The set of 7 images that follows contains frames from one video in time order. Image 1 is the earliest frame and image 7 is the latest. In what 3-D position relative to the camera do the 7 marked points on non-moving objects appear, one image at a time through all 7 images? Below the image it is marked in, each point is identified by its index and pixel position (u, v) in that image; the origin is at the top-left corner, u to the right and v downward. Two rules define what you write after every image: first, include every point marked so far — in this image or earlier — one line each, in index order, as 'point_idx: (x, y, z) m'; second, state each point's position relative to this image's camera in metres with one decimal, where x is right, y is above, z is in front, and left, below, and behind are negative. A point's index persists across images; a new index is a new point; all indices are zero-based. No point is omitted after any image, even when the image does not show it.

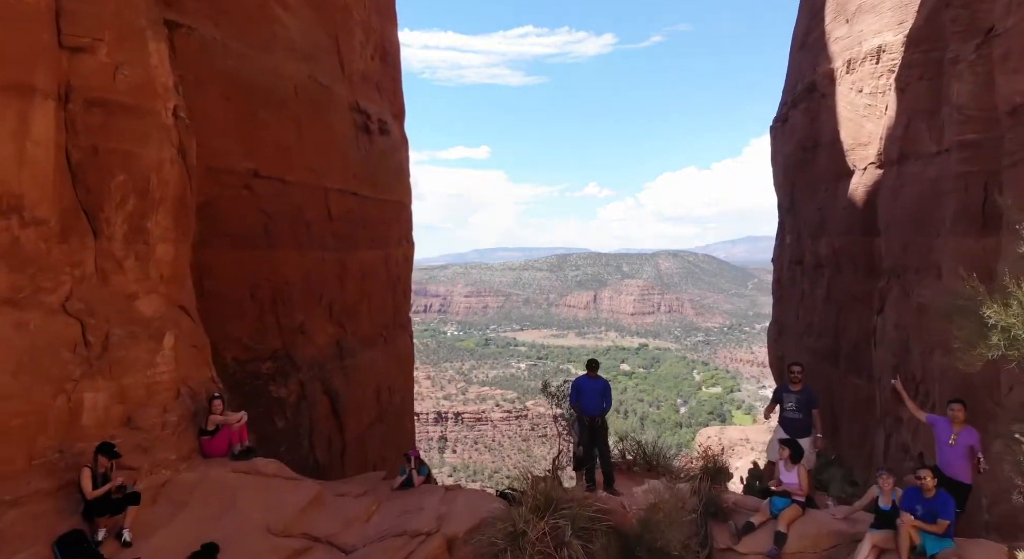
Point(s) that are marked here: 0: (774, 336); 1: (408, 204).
0: (+2.8, -0.6, +7.5) m
1: (-1.1, +0.8, +7.6) m
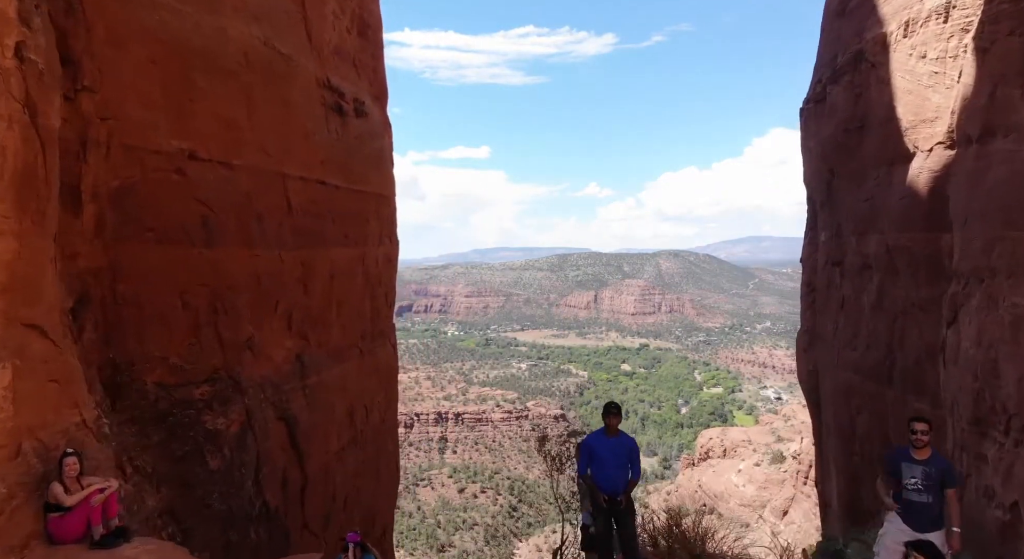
0: (+2.7, -0.6, +6.6) m
1: (-1.1, +0.8, +6.7) m
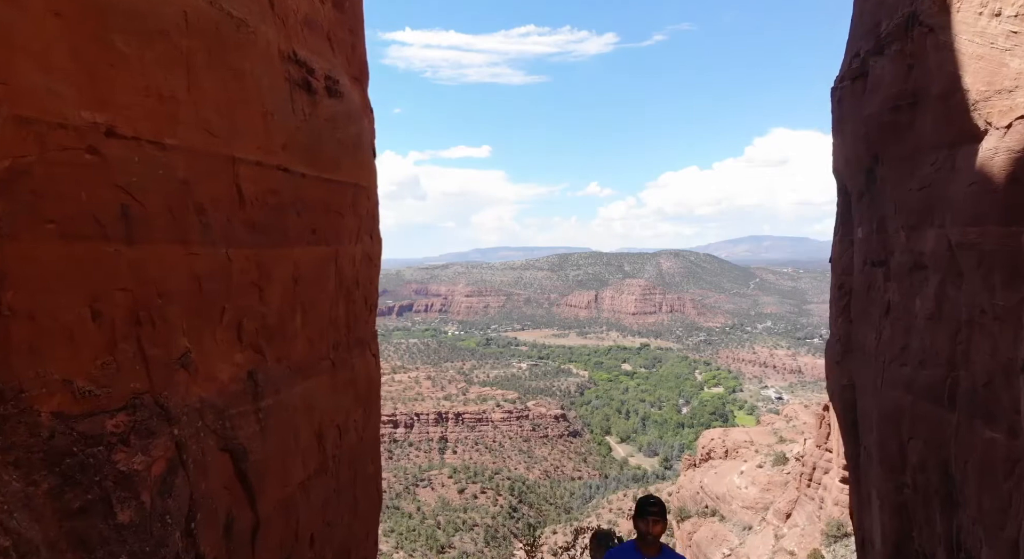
0: (+2.7, -0.6, +5.8) m
1: (-1.2, +0.8, +6.0) m
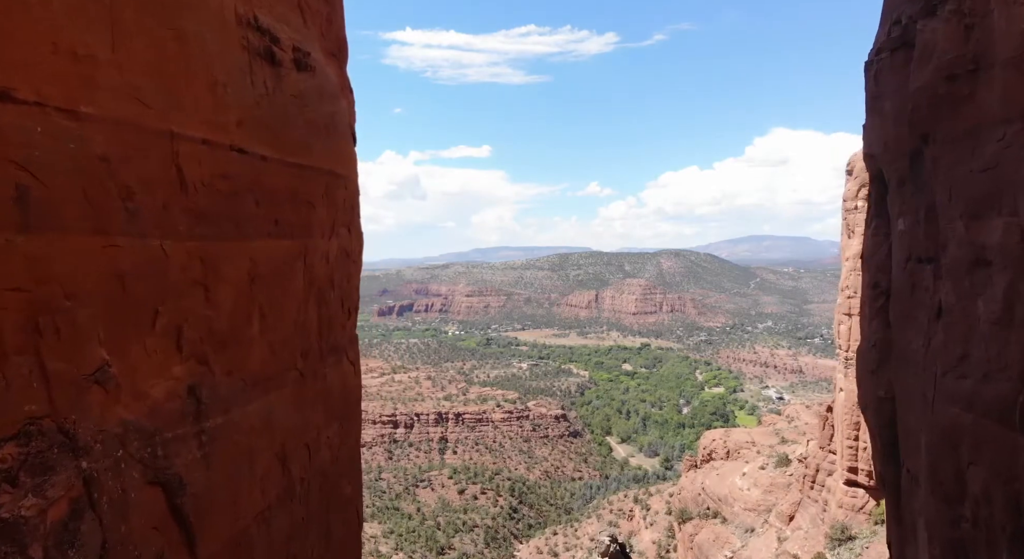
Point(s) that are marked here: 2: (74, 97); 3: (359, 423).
0: (+2.6, -0.6, +5.2) m
1: (-1.2, +0.8, +5.3) m
2: (-1.8, +0.7, +2.9) m
3: (-1.2, -1.1, +5.3) m
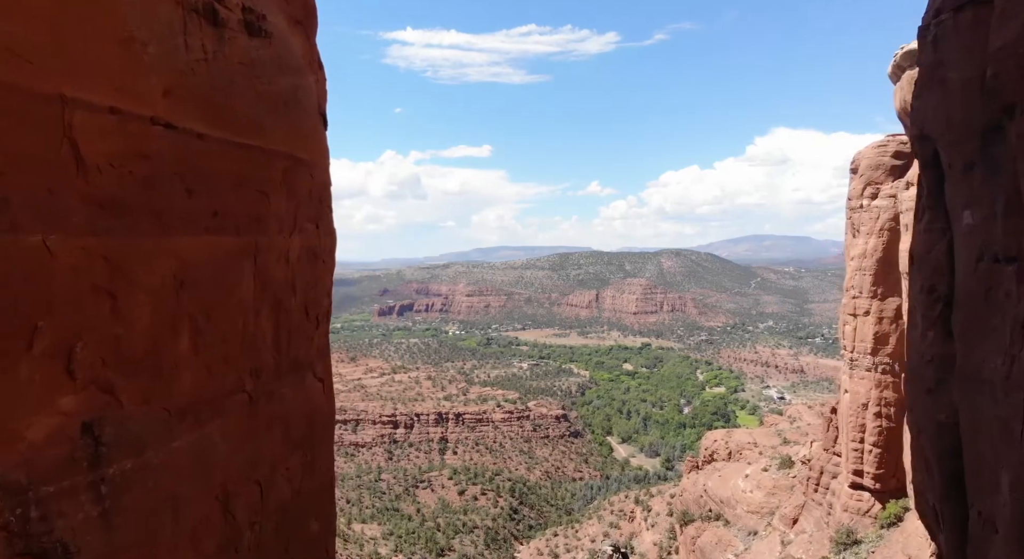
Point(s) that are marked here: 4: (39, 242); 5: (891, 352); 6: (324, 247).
0: (+2.6, -0.7, +4.6) m
1: (-1.2, +0.7, +4.7) m
2: (-1.8, +0.7, +2.3) m
3: (-1.2, -1.1, +4.6) m
4: (-1.6, +0.1, +2.6) m
5: (+7.6, -1.5, +14.6) m
6: (-1.2, +0.2, +4.7) m
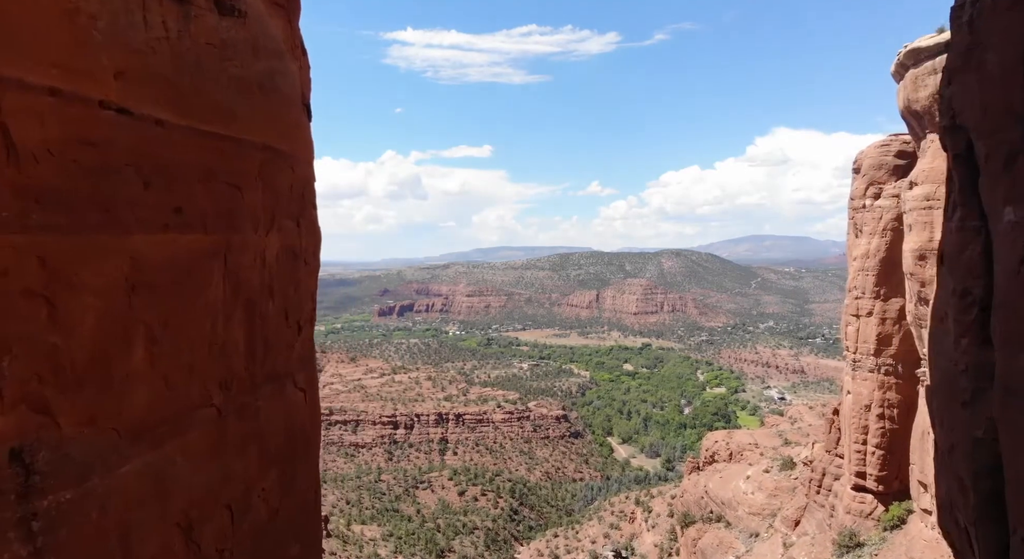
0: (+2.6, -0.7, +4.2) m
1: (-1.3, +0.7, +4.4) m
2: (-1.8, +0.7, +1.9) m
3: (-1.2, -1.1, +4.3) m
4: (-1.6, +0.1, +2.2) m
5: (+7.6, -1.5, +14.3) m
6: (-1.3, +0.2, +4.4) m
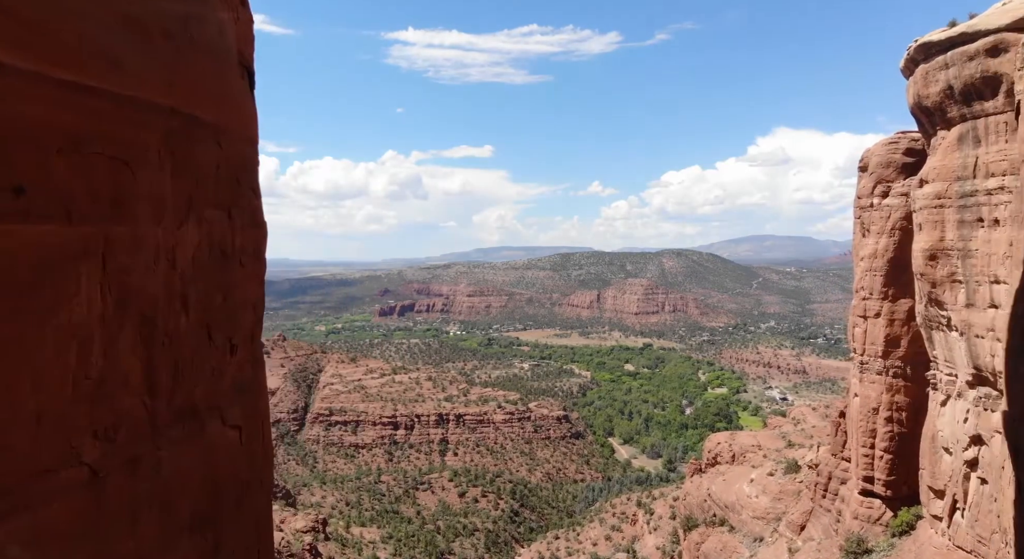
0: (+2.6, -0.7, +3.3) m
1: (-1.3, +0.7, +3.5) m
2: (-1.9, +0.7, +1.0) m
3: (-1.2, -1.2, +3.4) m
4: (-1.7, +0.1, +1.3) m
5: (+7.6, -1.5, +13.4) m
6: (-1.3, +0.2, +3.5) m
